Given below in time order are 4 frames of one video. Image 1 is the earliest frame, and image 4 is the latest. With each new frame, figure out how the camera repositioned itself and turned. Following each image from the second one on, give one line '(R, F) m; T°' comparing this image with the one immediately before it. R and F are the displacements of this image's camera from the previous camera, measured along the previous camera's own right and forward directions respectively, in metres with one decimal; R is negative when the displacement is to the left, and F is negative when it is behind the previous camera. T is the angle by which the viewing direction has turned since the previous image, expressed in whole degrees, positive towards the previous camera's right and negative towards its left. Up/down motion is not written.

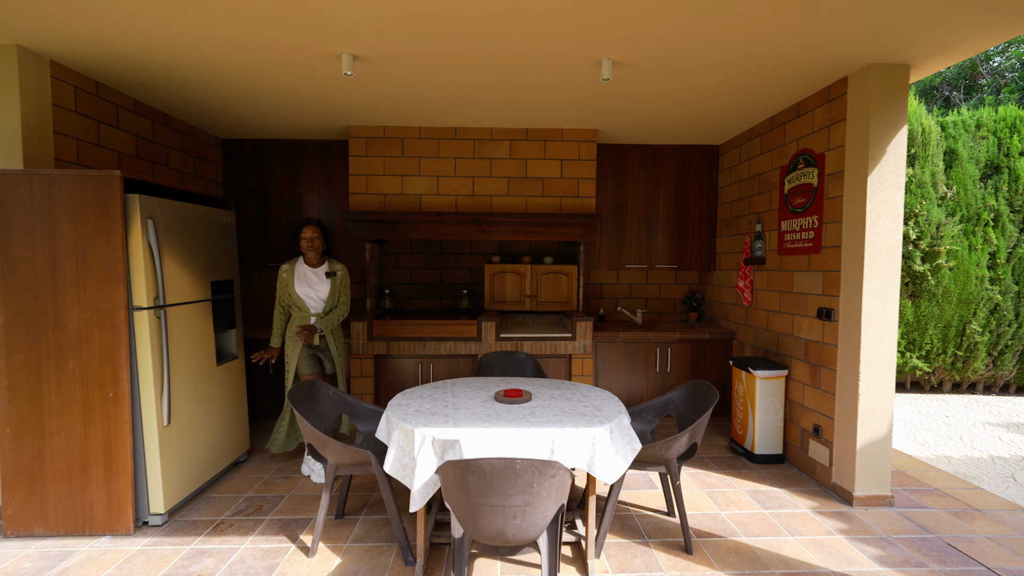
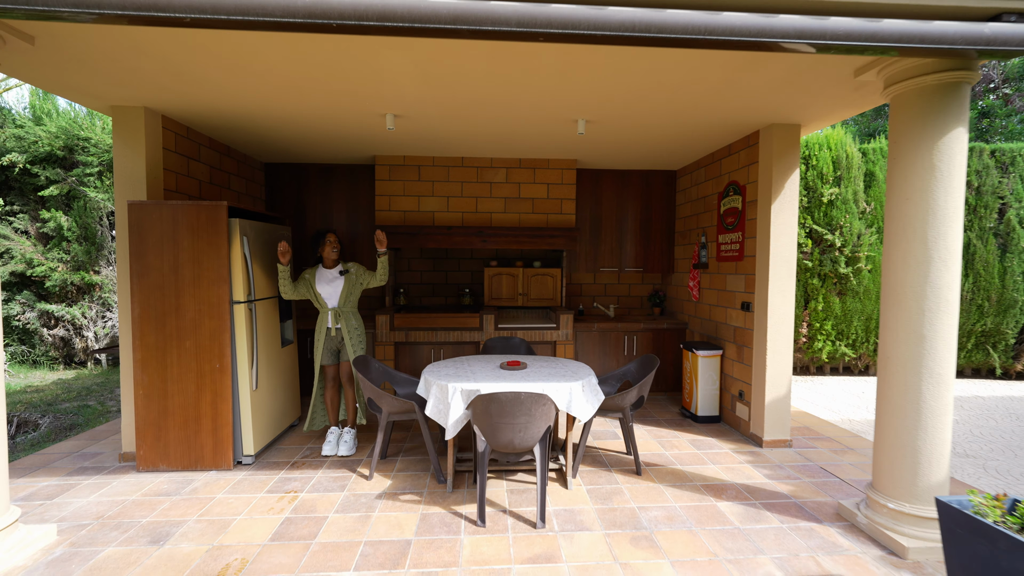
(-0.1, -0.9) m; +2°
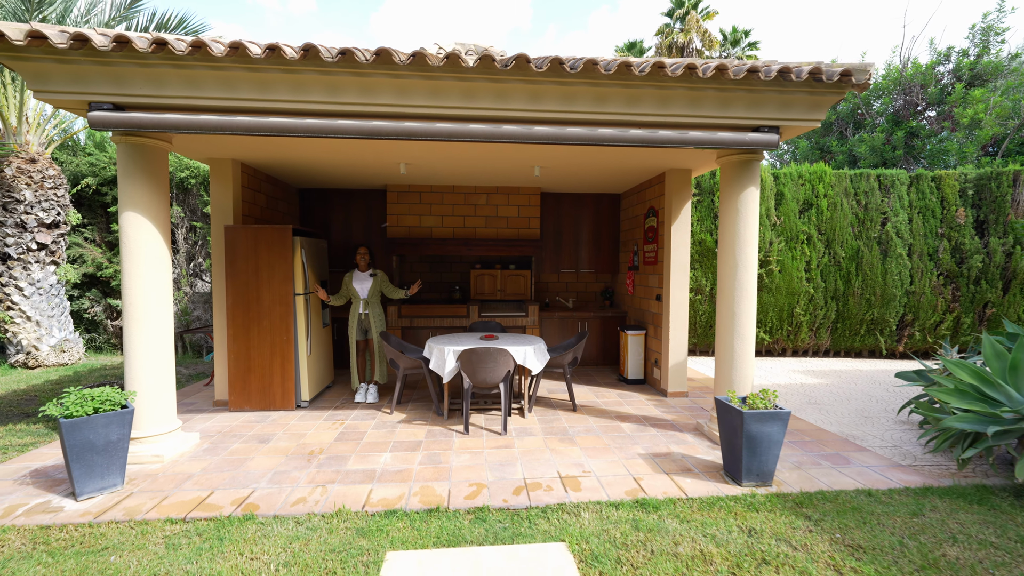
(+0.2, -1.6) m; +1°
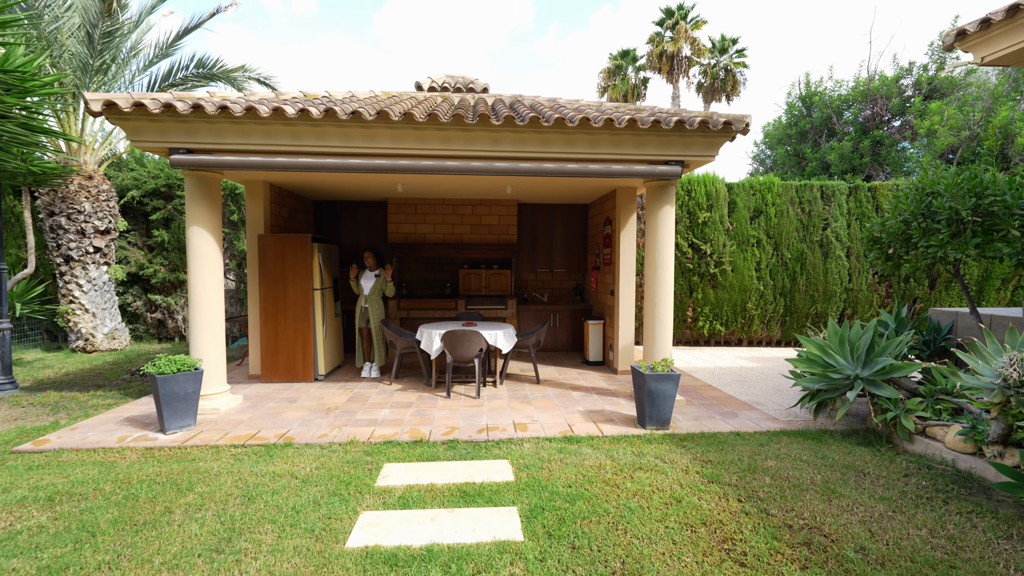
(+0.4, -1.2) m; -1°
